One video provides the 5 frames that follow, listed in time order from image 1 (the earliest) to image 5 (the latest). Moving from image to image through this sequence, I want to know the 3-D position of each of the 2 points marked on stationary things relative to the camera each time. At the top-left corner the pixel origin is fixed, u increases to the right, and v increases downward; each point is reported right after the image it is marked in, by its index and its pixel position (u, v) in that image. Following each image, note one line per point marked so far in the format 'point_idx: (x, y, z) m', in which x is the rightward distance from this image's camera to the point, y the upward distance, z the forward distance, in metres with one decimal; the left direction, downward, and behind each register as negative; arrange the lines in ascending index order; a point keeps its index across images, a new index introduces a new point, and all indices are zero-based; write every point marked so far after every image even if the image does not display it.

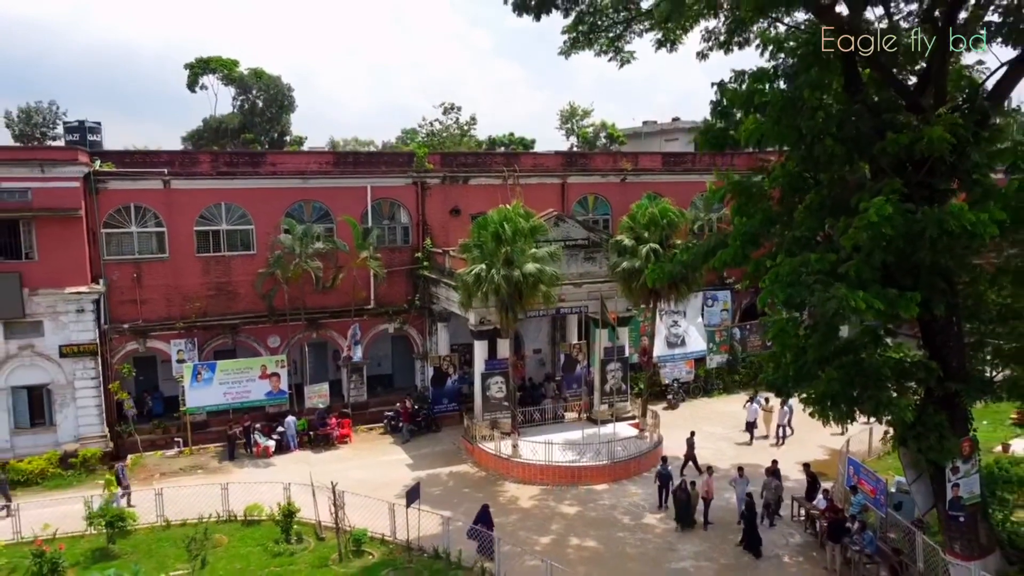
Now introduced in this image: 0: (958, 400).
0: (+6.6, -1.7, +11.8) m
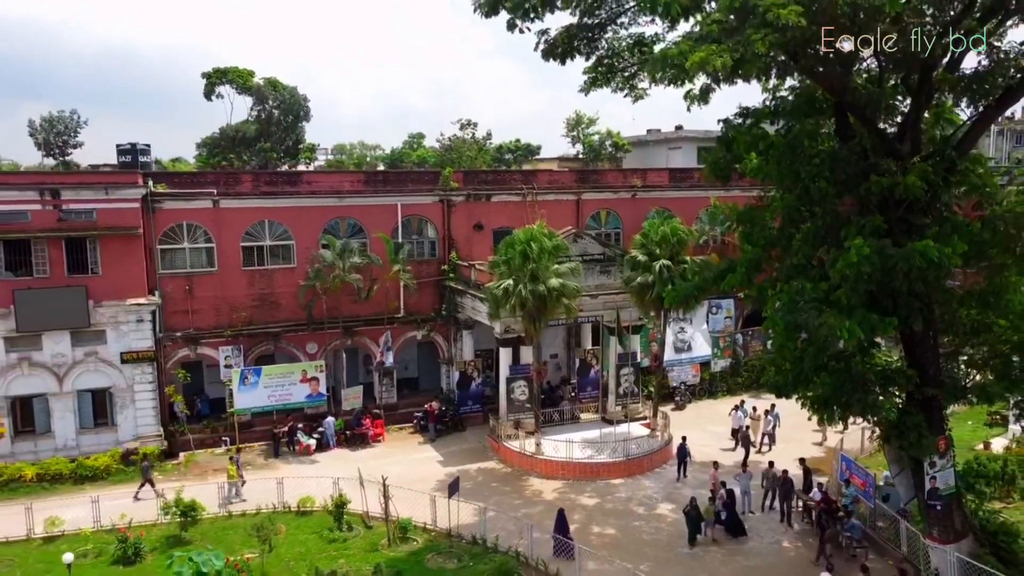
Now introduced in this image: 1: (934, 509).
0: (+7.2, -2.0, +13.5) m
1: (+7.4, -3.9, +14.1) m
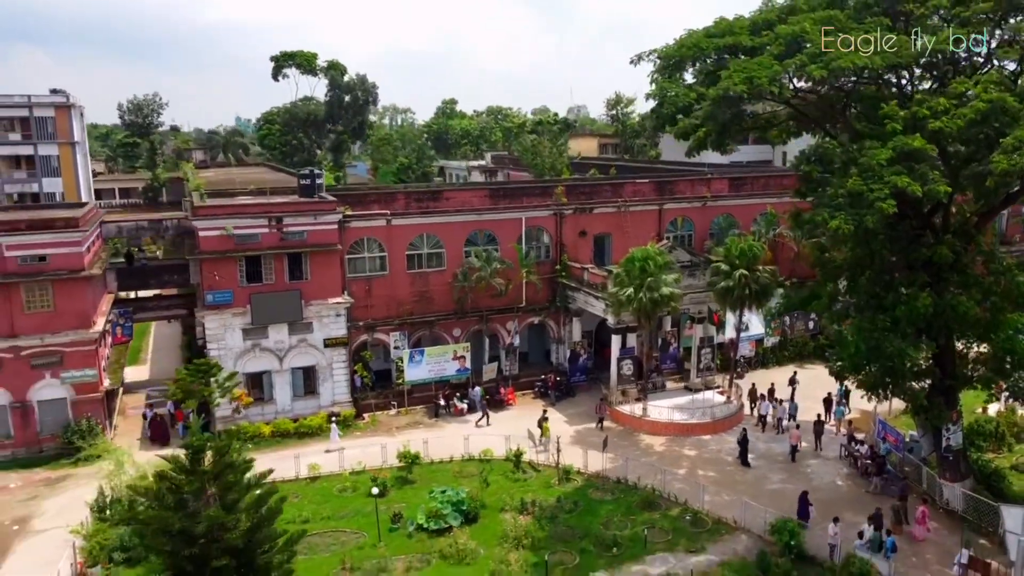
0: (+10.9, -2.5, +19.9) m
1: (+11.2, -4.4, +20.6) m
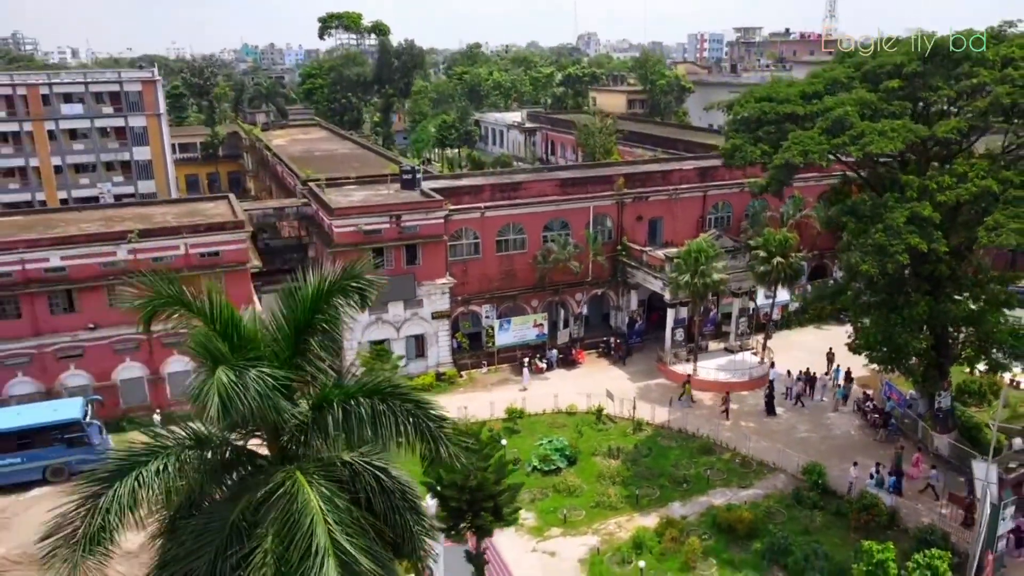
0: (+14.0, -2.5, +25.9) m
1: (+14.2, -4.3, +26.8) m
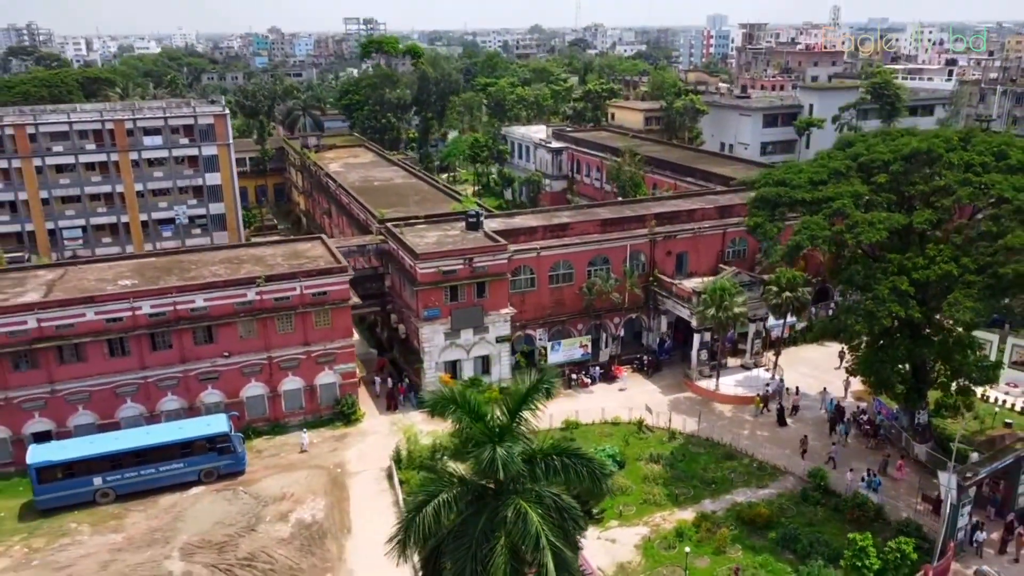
0: (+16.5, -4.1, +32.1) m
1: (+16.8, -5.9, +33.1) m
